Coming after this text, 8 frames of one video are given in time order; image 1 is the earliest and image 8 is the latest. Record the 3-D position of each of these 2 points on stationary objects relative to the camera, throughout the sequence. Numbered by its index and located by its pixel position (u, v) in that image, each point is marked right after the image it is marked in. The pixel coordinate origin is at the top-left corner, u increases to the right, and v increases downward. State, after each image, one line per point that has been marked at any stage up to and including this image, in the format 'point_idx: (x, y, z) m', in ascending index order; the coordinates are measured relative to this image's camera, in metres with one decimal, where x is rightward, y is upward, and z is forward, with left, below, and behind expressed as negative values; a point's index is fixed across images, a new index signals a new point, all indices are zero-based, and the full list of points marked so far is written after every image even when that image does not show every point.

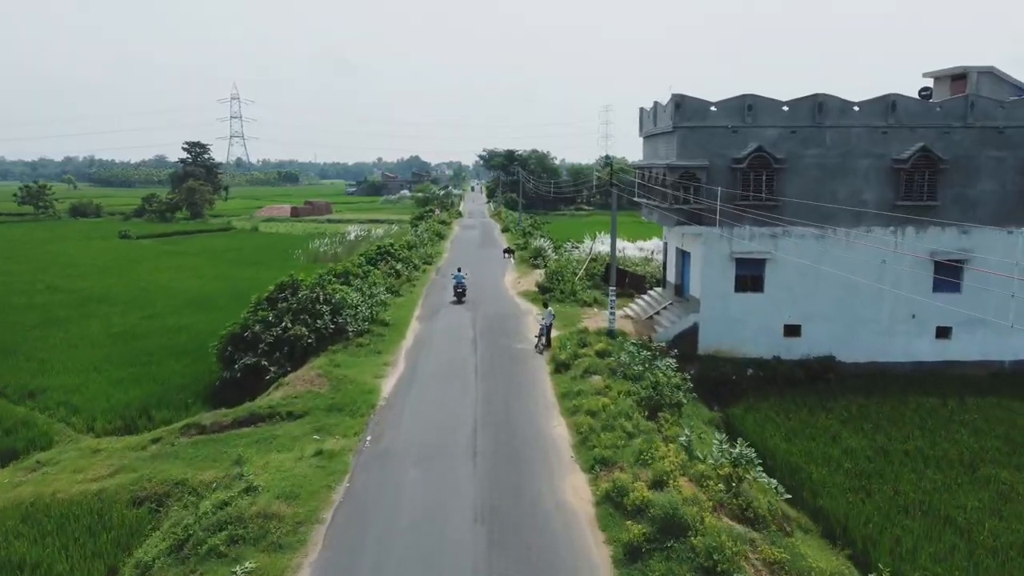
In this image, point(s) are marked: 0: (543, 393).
0: (+0.5, -1.7, +13.5) m
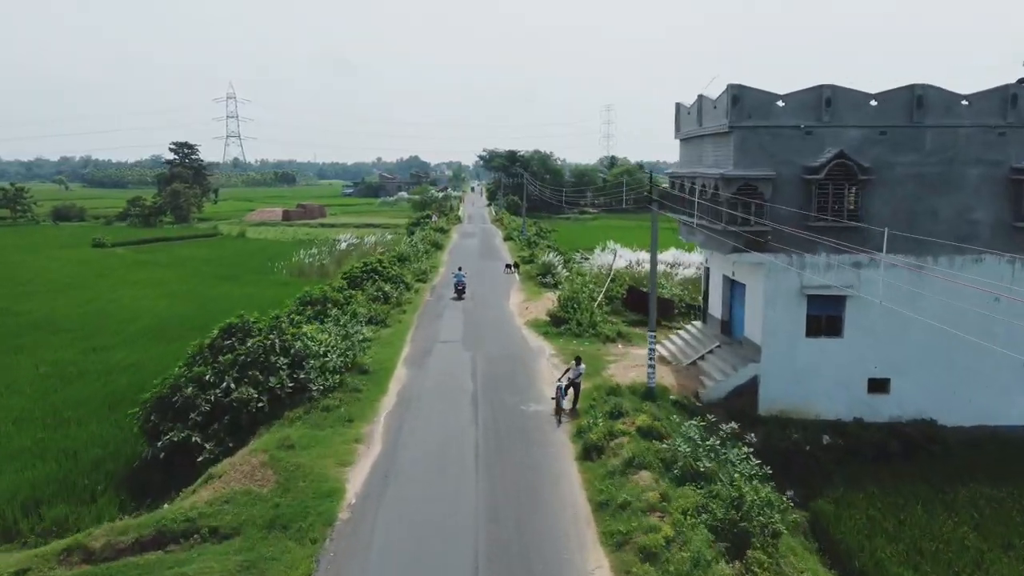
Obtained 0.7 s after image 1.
0: (+0.7, -2.4, +9.7) m
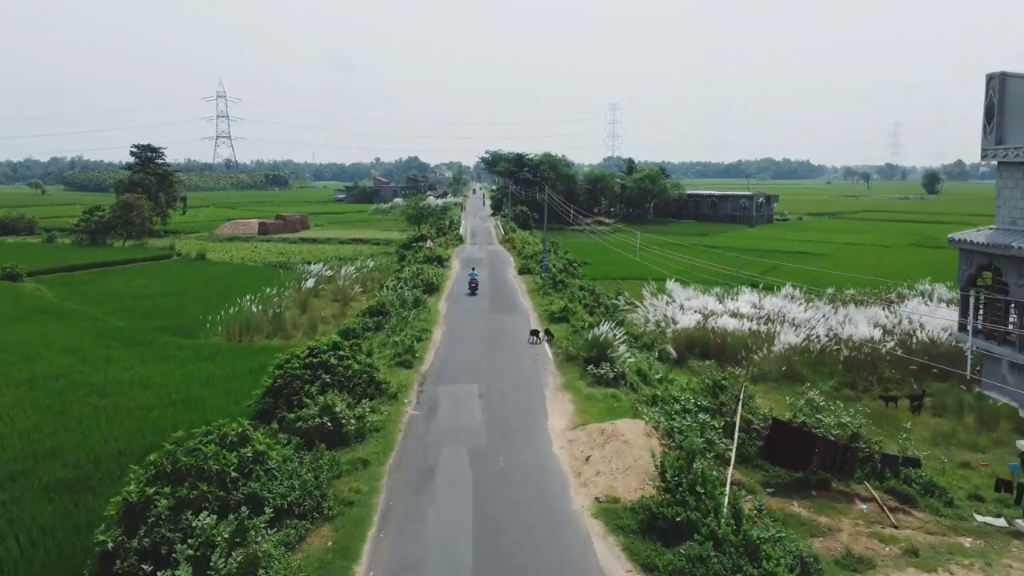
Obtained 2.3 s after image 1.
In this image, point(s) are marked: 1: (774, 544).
0: (+1.4, -4.4, -0.5) m
1: (+3.0, -2.9, +9.5) m
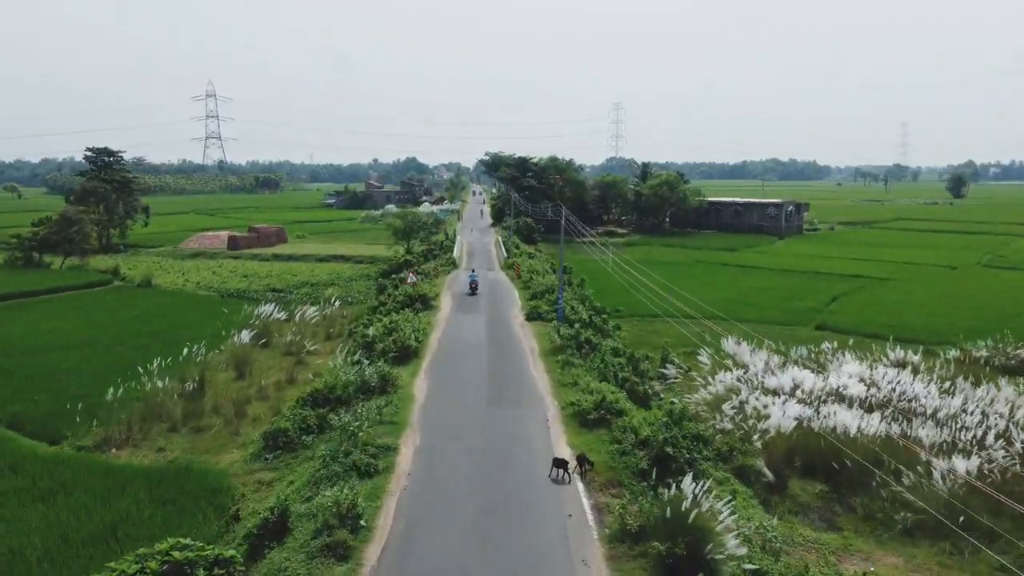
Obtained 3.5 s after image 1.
0: (+1.6, -6.1, -8.9) m
1: (+3.2, -4.6, +1.1) m
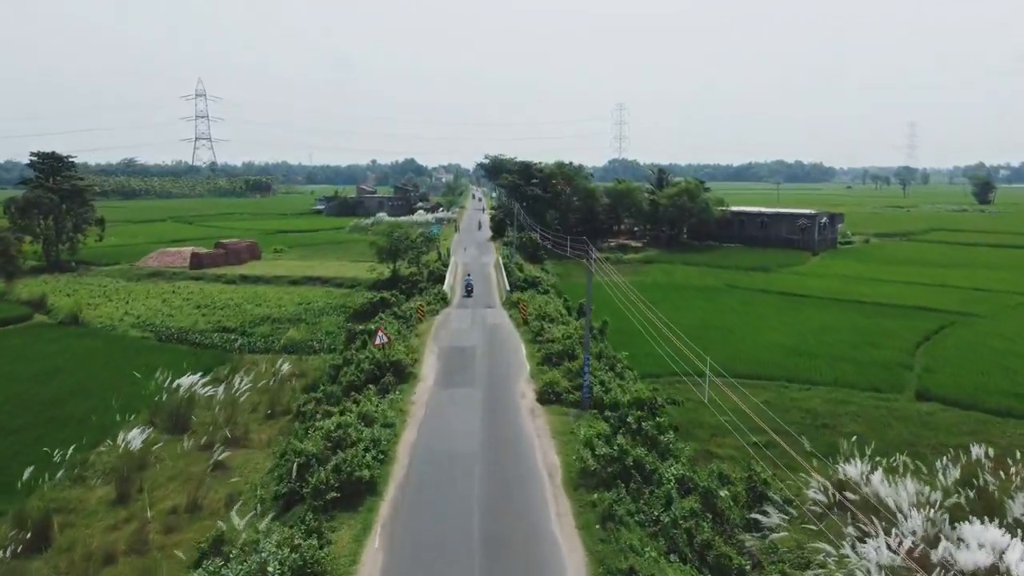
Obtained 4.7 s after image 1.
0: (+1.7, -7.7, -16.8) m
1: (+3.3, -6.2, -6.7) m
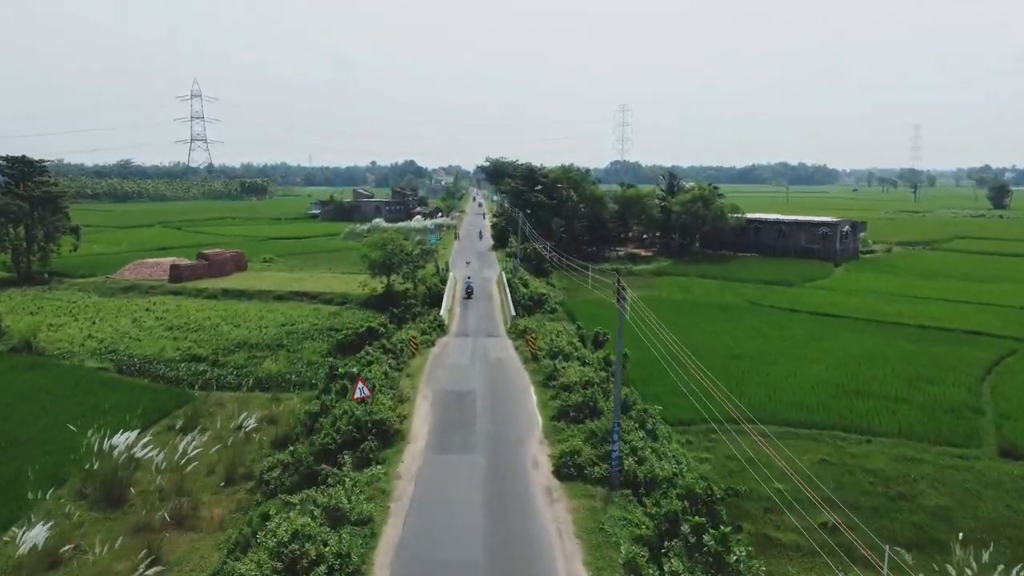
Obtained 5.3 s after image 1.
0: (+1.9, -8.6, -20.7) m
1: (+3.5, -7.1, -10.7) m
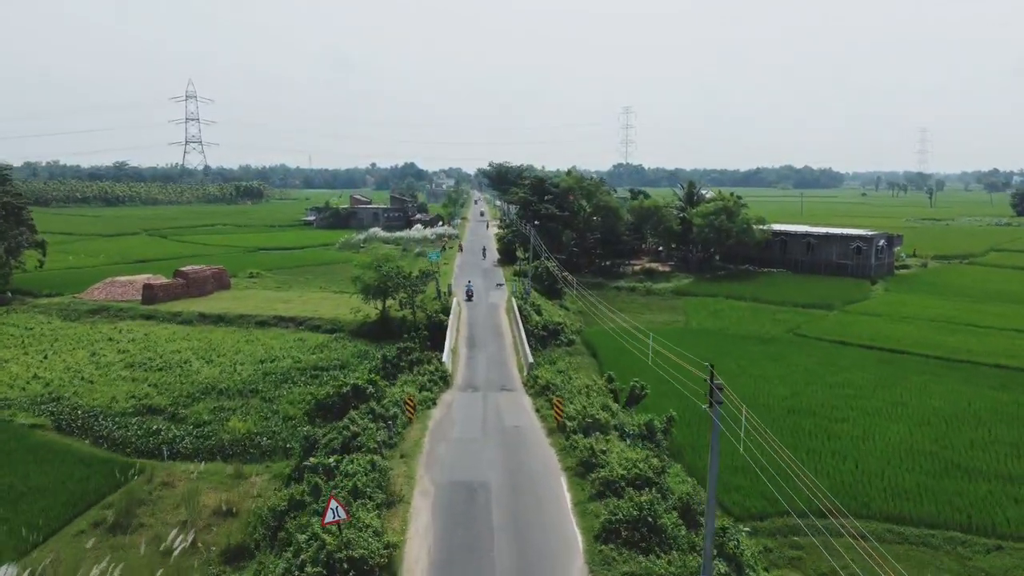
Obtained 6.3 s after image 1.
0: (+2.4, -9.7, -25.8) m
1: (+4.0, -8.3, -15.7) m
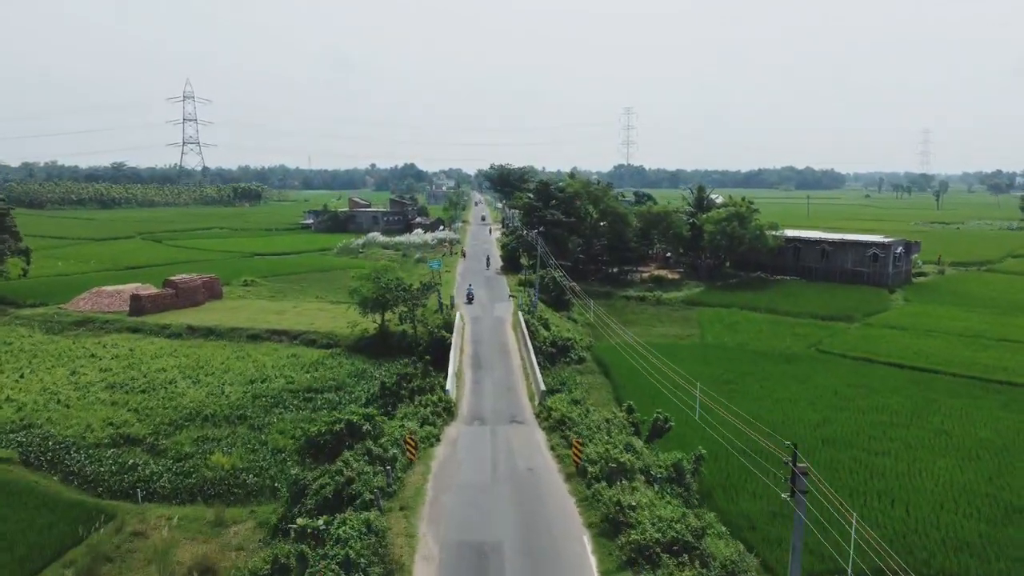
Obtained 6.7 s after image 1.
0: (+2.7, -10.3, -27.9) m
1: (+4.3, -8.9, -17.9) m
